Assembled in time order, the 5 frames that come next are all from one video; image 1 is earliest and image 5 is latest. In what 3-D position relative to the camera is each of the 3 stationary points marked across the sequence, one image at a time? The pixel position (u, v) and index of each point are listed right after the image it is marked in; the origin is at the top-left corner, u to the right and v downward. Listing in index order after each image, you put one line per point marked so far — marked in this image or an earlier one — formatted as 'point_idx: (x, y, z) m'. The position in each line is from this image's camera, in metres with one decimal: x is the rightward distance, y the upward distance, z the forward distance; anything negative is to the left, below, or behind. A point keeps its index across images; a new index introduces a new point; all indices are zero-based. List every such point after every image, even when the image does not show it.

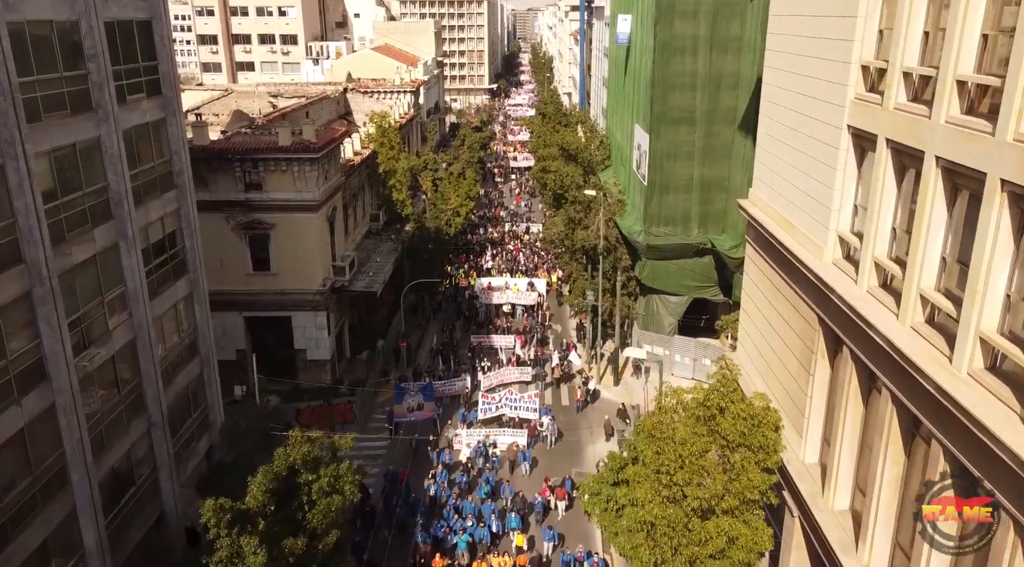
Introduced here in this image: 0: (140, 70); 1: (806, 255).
0: (-8.7, +5.0, +19.5) m
1: (+6.3, +0.5, +17.7) m
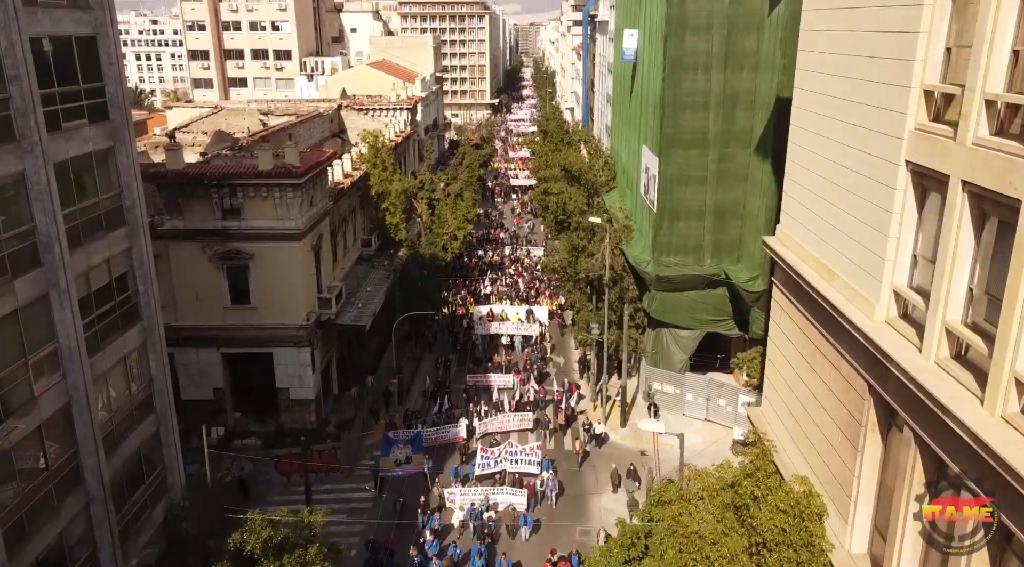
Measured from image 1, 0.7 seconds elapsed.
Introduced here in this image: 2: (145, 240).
0: (-8.8, +3.9, +17.0) m
1: (+6.2, -0.5, +15.1) m
2: (-8.5, +1.0, +19.4) m
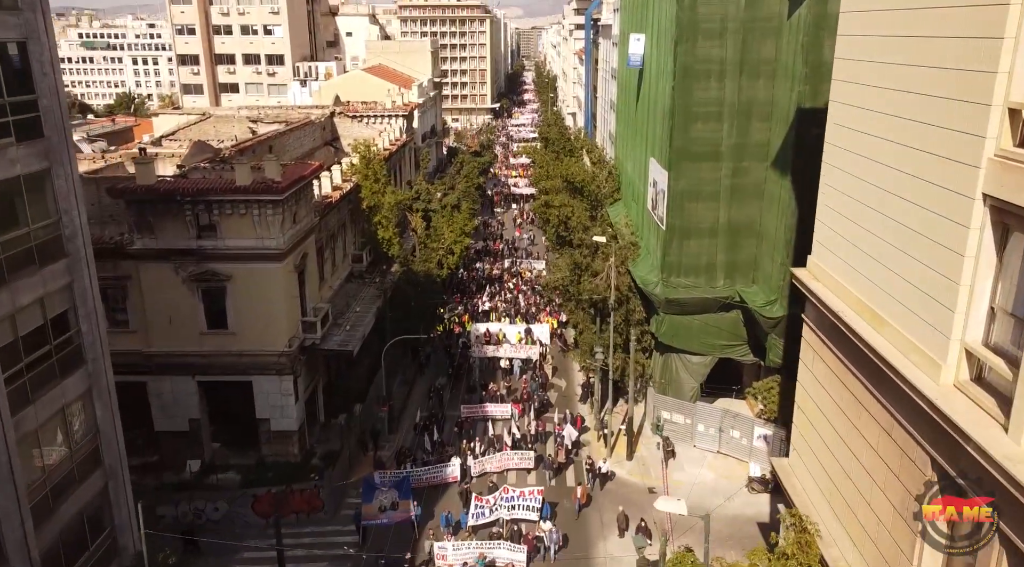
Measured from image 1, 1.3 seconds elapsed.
0: (-8.9, +3.1, +14.7) m
1: (+6.1, -1.3, +12.7) m
2: (-8.6, +0.2, +17.0) m
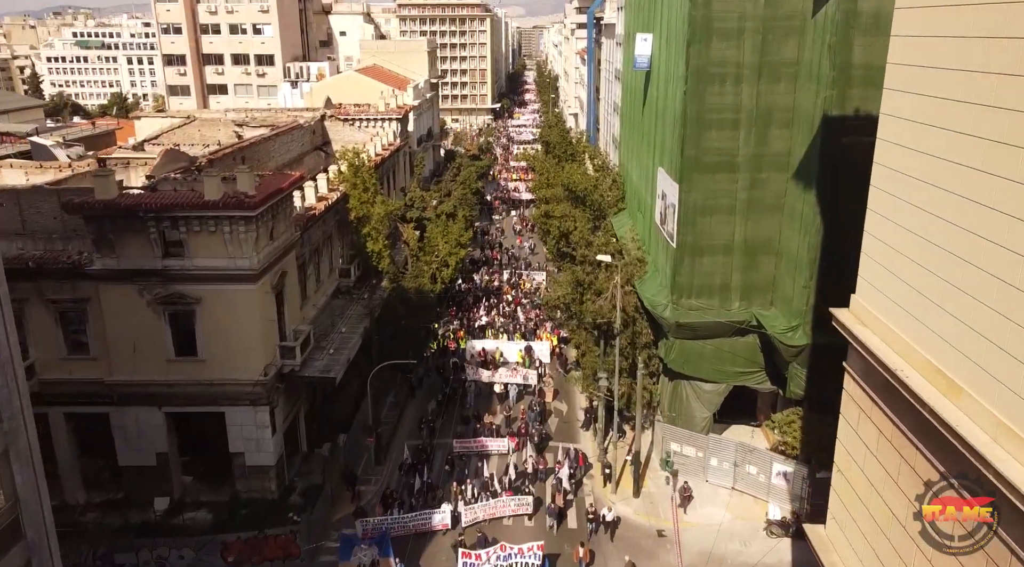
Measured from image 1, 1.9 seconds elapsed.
0: (-9.0, +2.3, +12.1) m
1: (+5.9, -2.1, +10.1) m
2: (-8.7, -0.5, +14.4) m
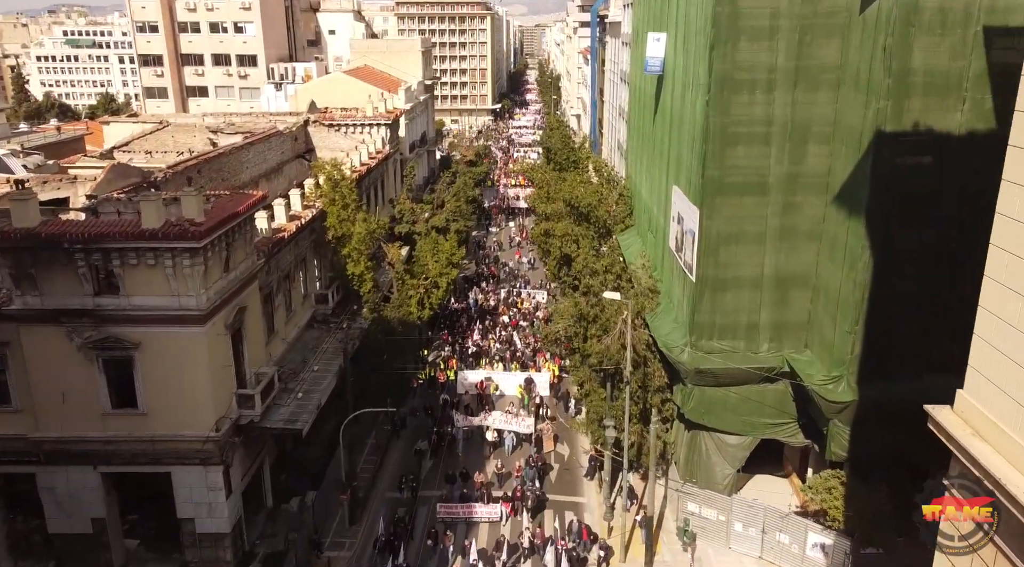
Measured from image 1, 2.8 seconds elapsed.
0: (-9.2, +1.1, +8.1) m
1: (+5.6, -3.3, +6.1) m
2: (-9.0, -1.7, +10.5) m
